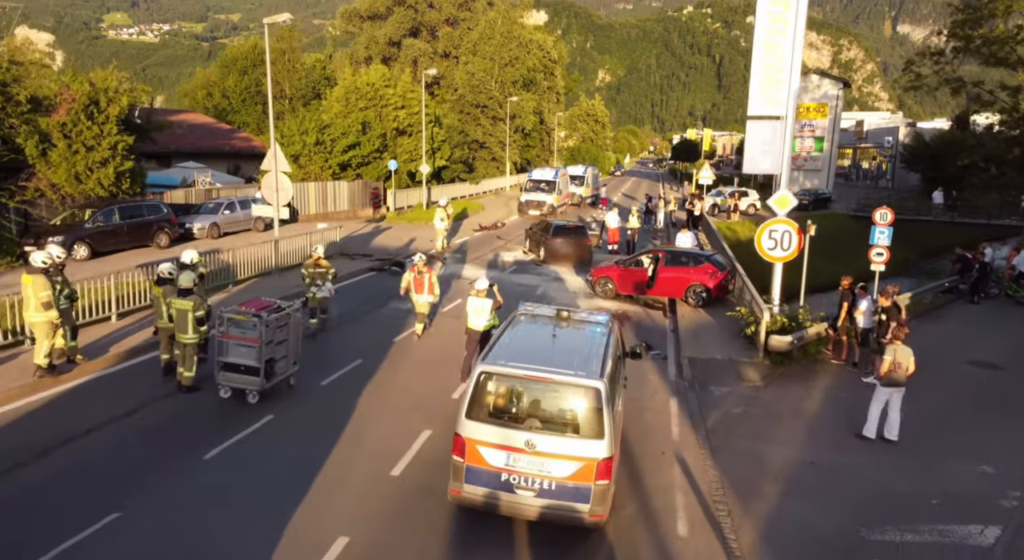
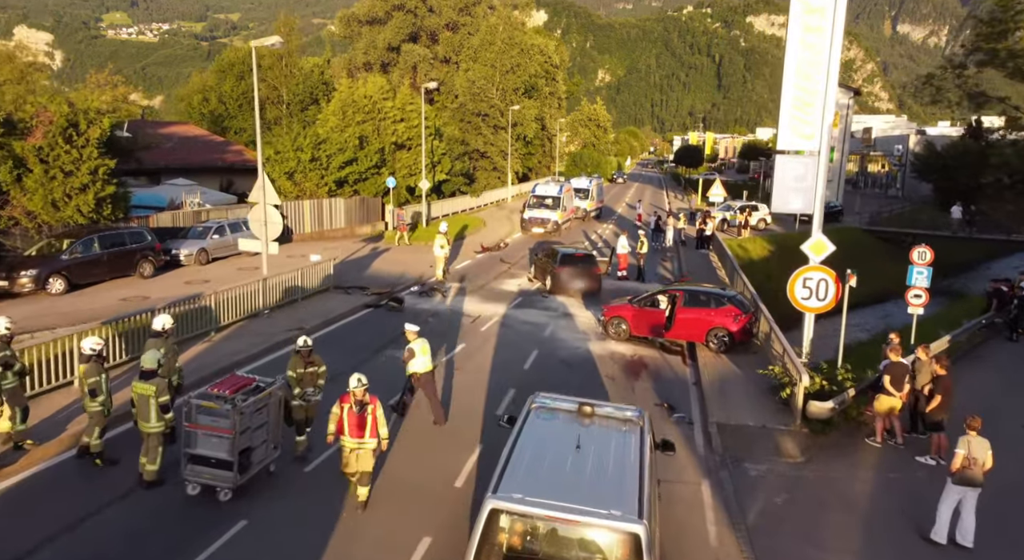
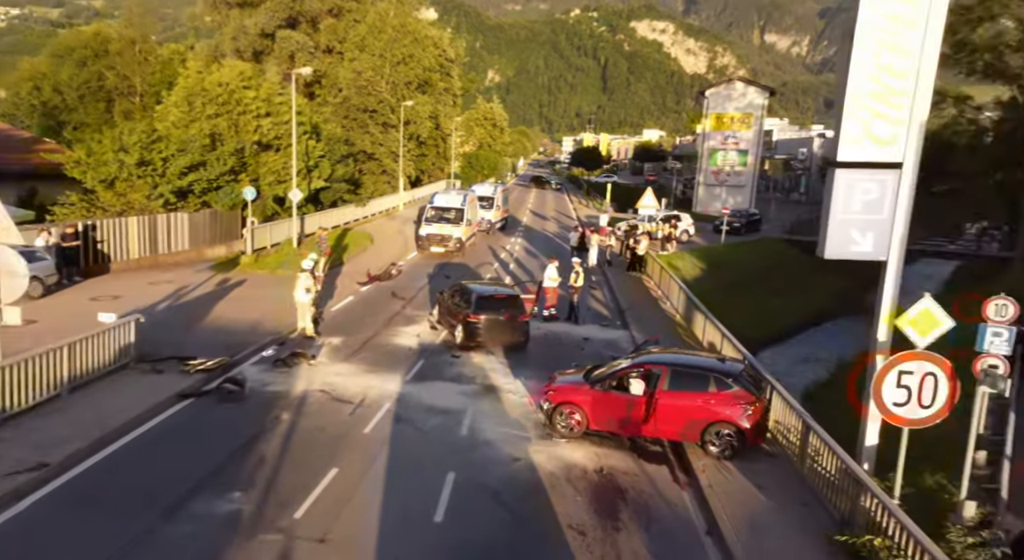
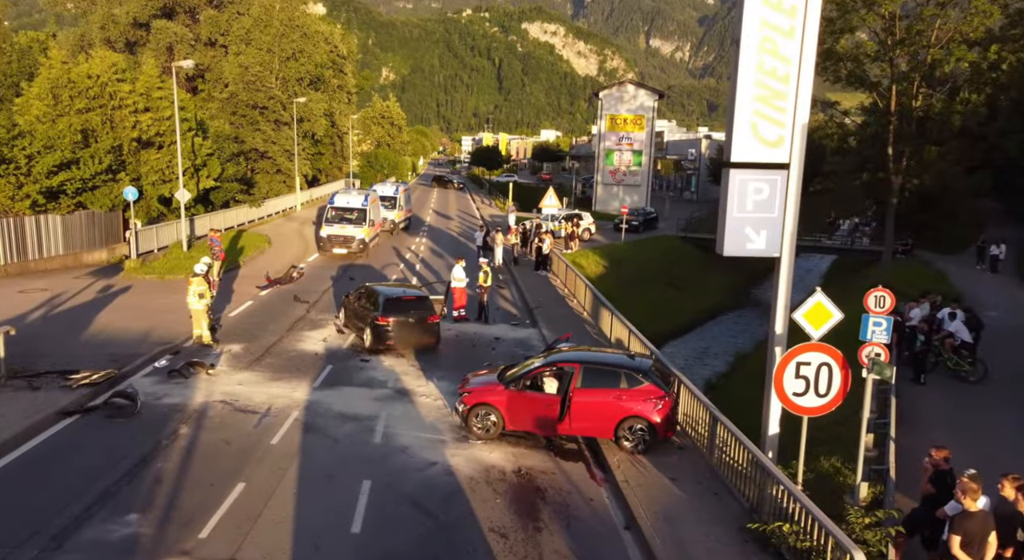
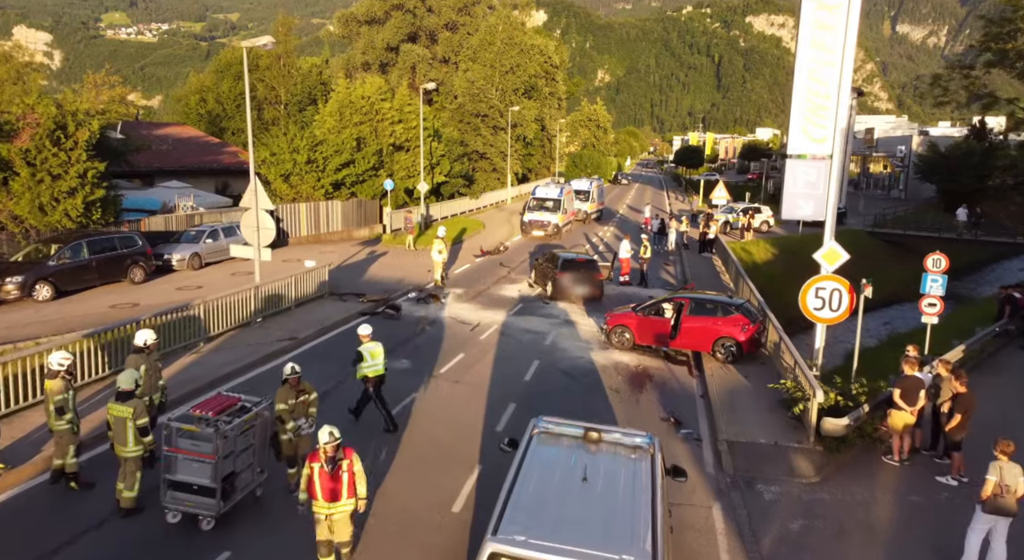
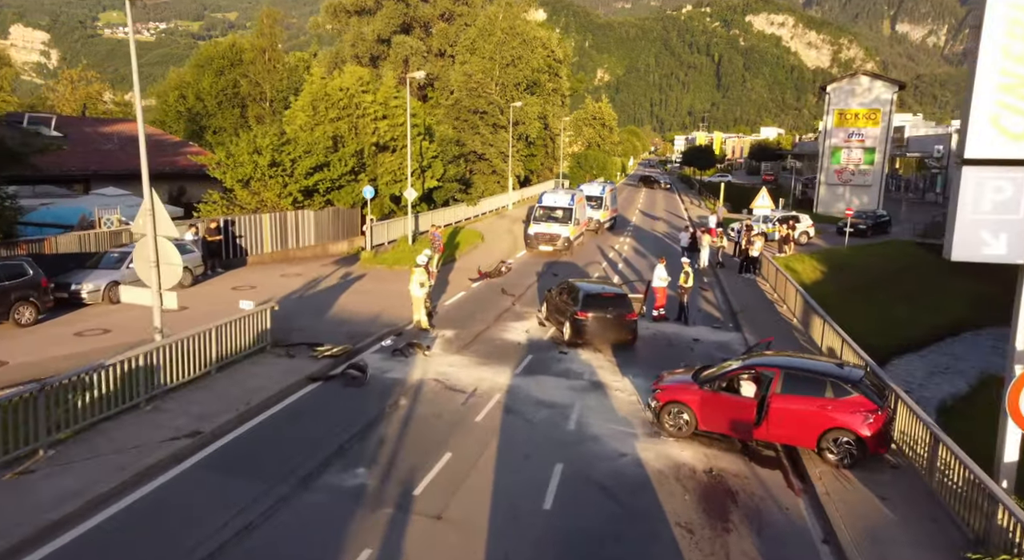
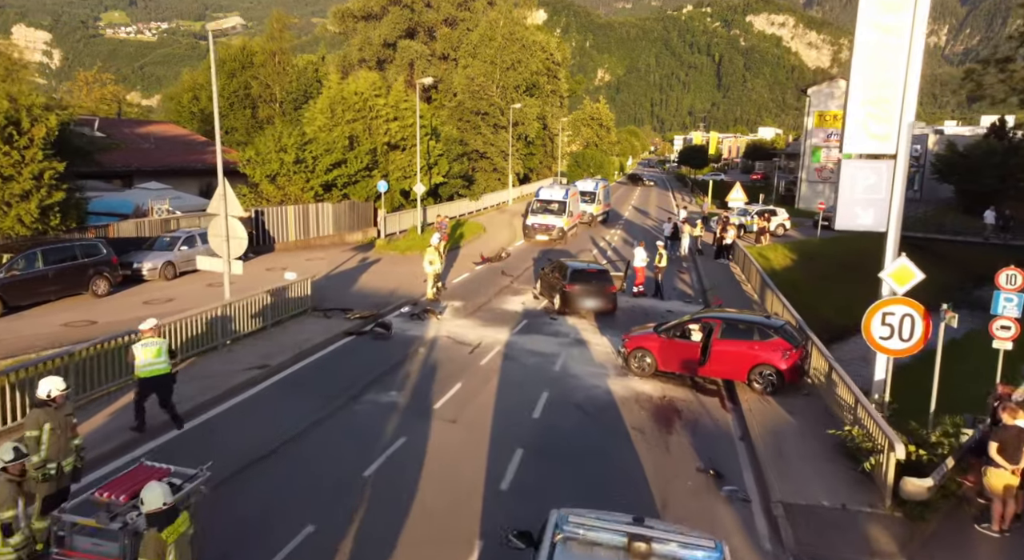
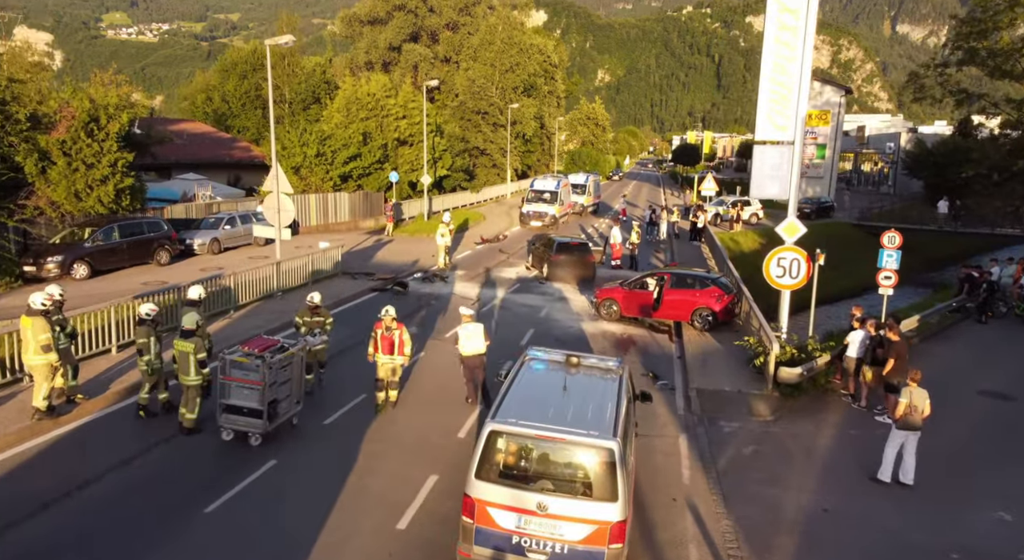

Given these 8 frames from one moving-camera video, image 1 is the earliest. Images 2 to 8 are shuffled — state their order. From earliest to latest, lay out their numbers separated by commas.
8, 2, 5, 7, 6, 3, 4
